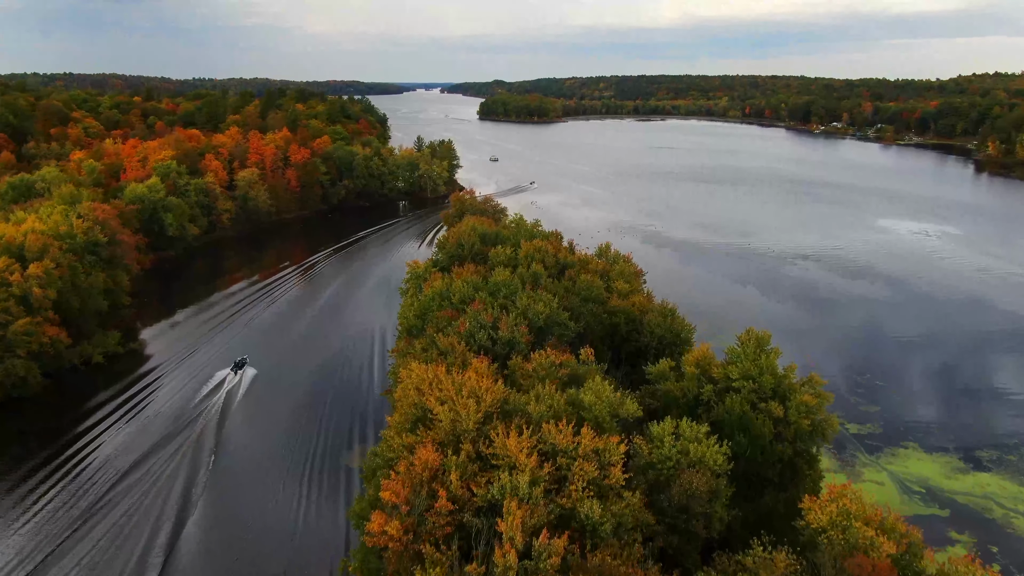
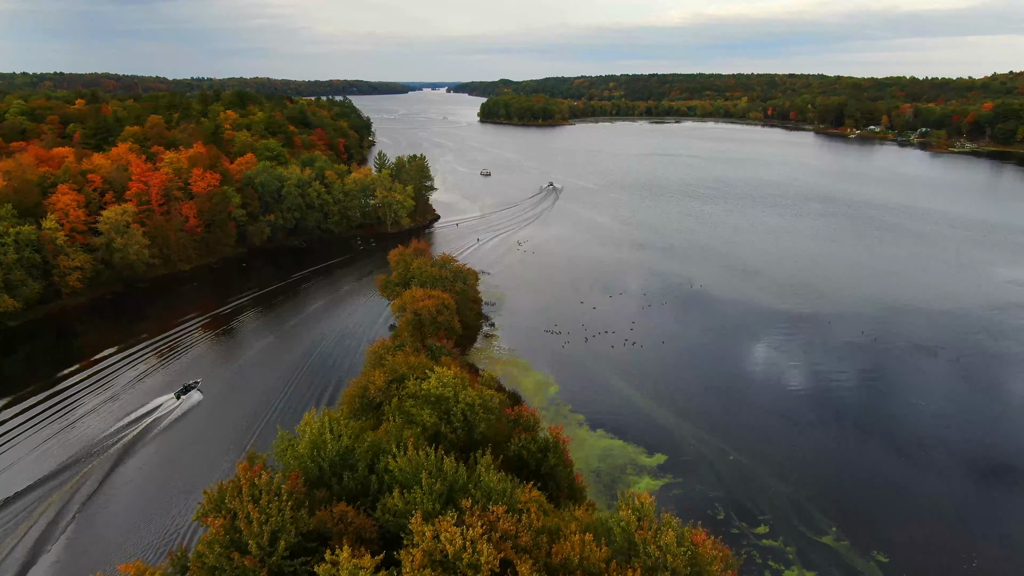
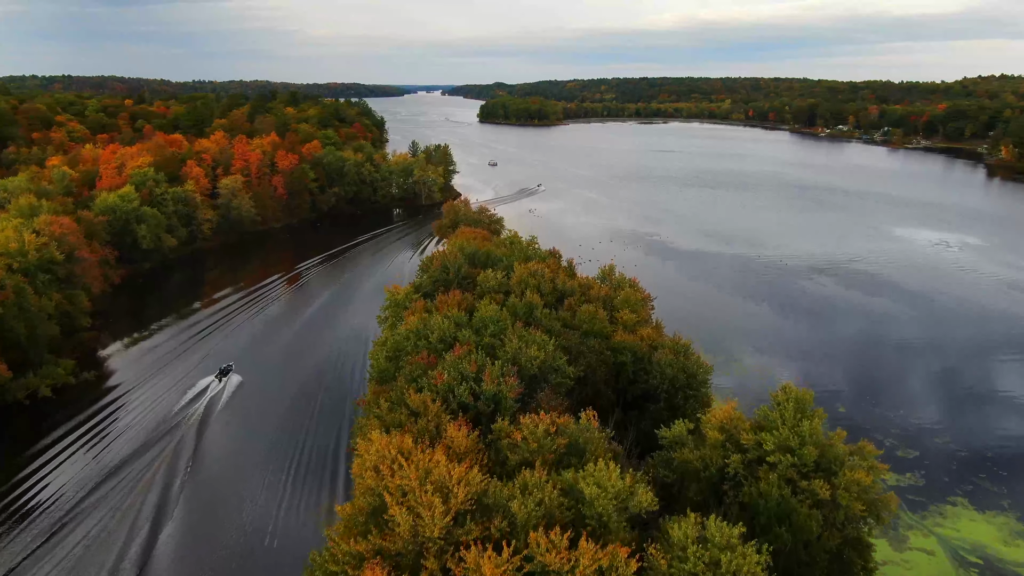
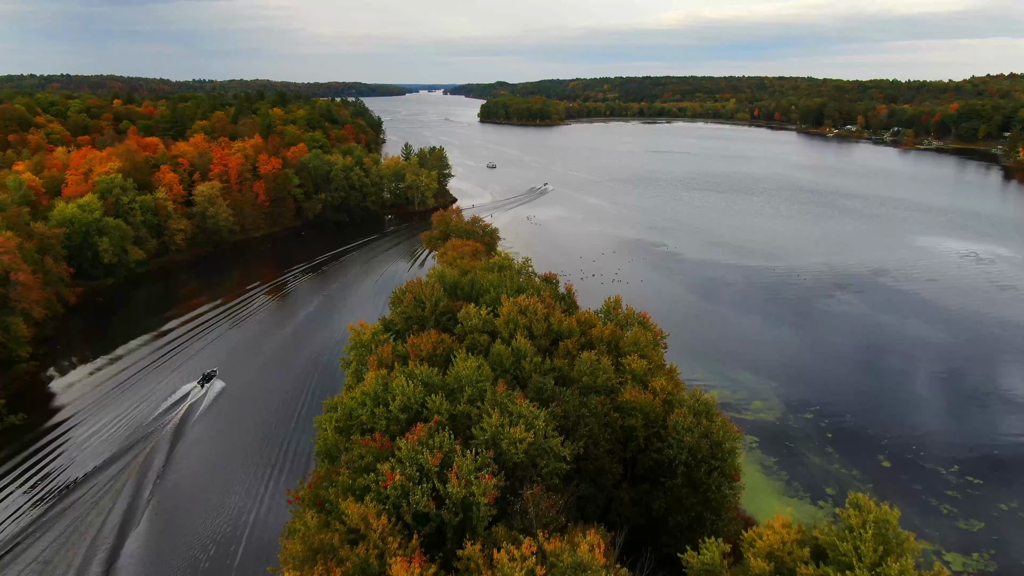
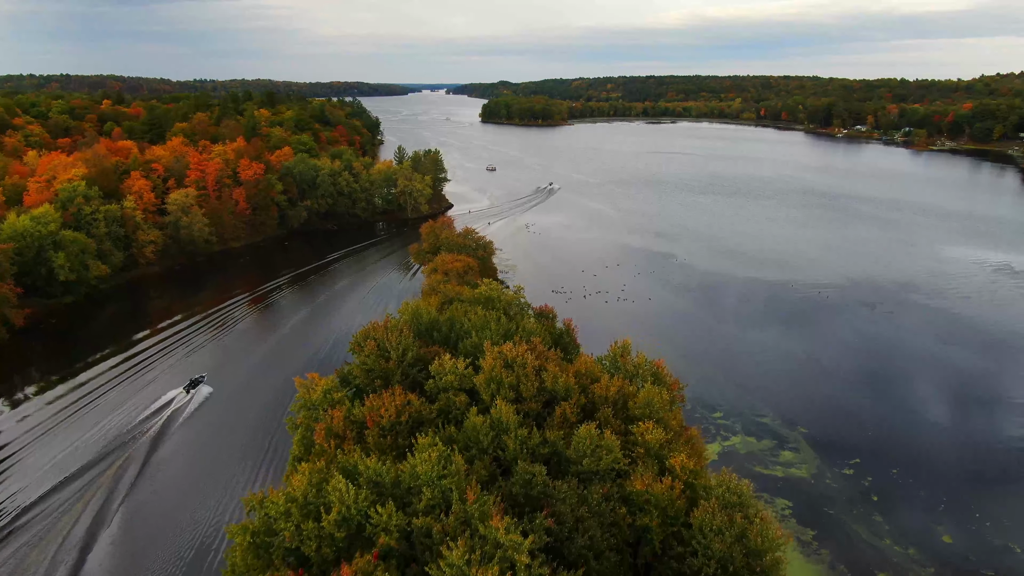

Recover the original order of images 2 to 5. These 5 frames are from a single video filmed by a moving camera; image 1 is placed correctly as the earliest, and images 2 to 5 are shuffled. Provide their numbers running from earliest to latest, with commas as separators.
3, 4, 5, 2
